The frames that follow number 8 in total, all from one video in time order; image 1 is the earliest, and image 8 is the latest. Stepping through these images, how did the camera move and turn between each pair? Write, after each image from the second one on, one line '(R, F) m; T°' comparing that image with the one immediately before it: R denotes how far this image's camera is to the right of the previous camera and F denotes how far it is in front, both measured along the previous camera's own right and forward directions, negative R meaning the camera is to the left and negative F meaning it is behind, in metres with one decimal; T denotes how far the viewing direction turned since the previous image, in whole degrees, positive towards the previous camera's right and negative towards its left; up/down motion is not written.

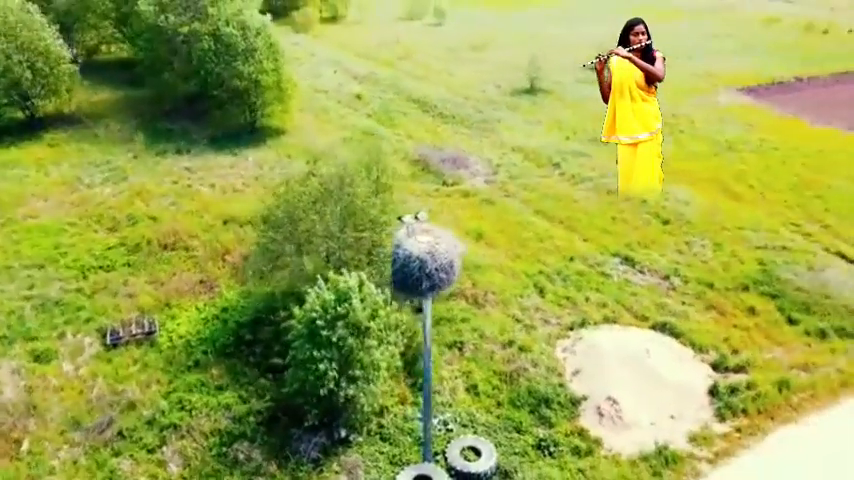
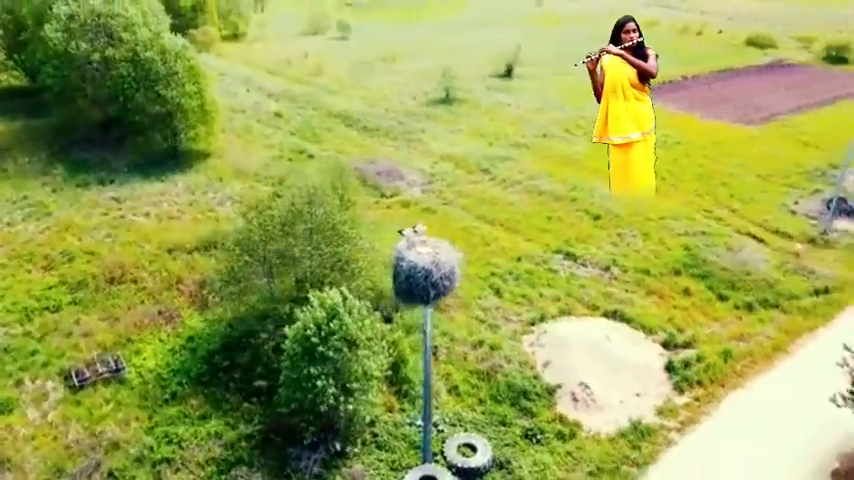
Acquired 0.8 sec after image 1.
(-1.9, -0.6) m; +8°
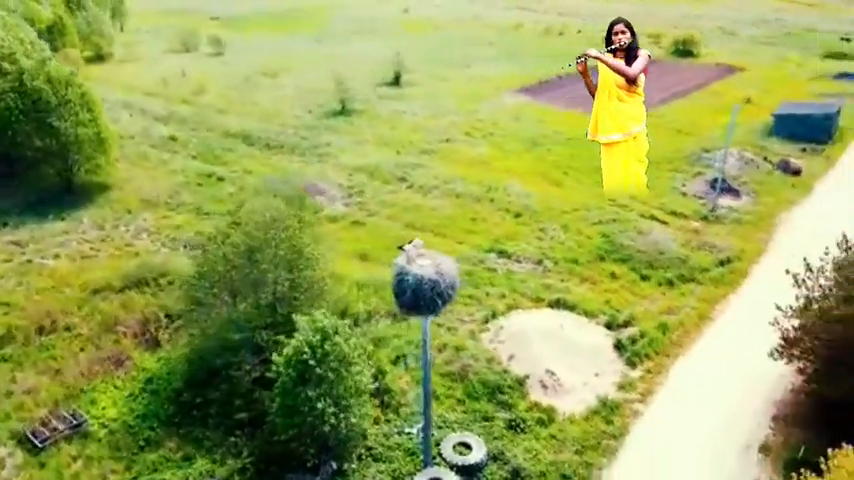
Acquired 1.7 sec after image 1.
(-2.5, -0.4) m; +11°
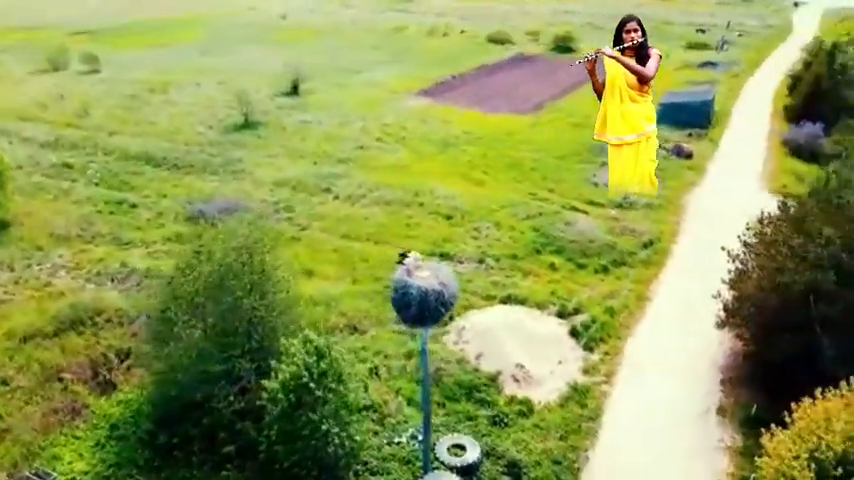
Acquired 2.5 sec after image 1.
(-2.3, -0.2) m; +10°
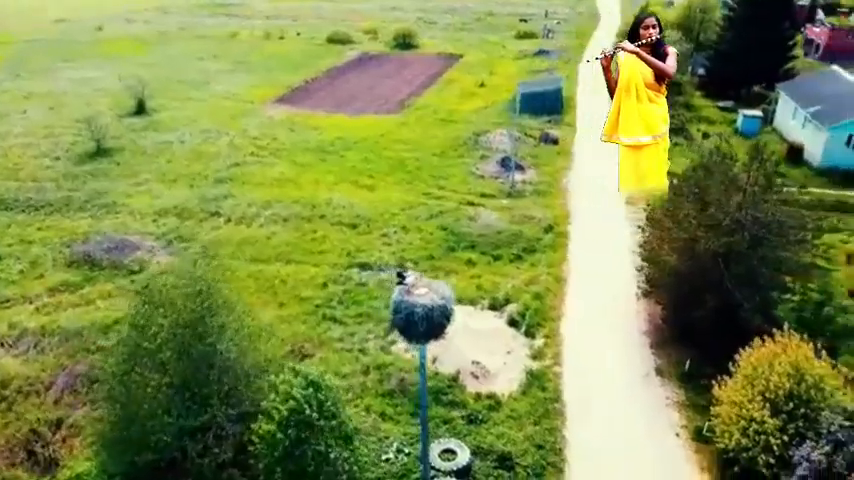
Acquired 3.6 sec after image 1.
(-3.2, +0.1) m; +14°
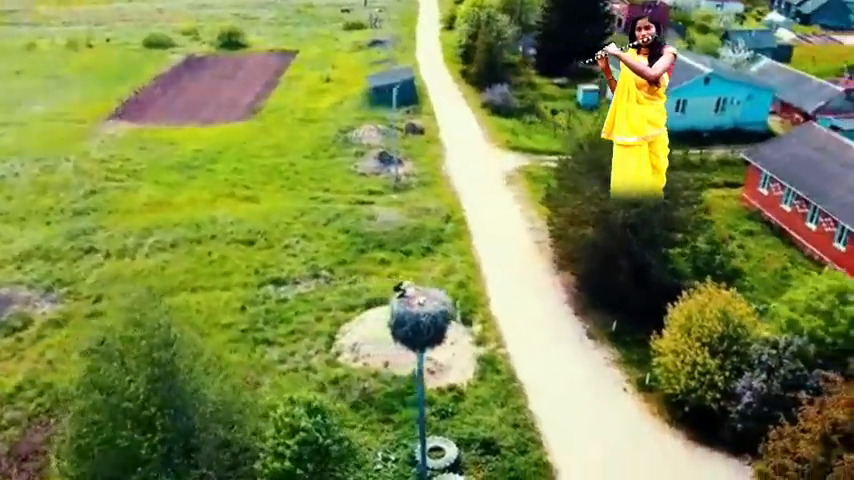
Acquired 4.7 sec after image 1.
(-3.4, +0.2) m; +14°
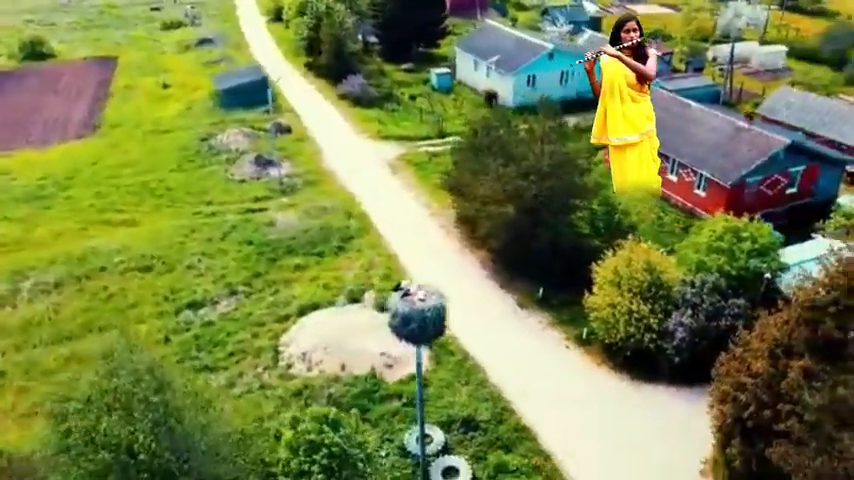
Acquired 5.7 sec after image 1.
(-3.5, -0.1) m; +14°
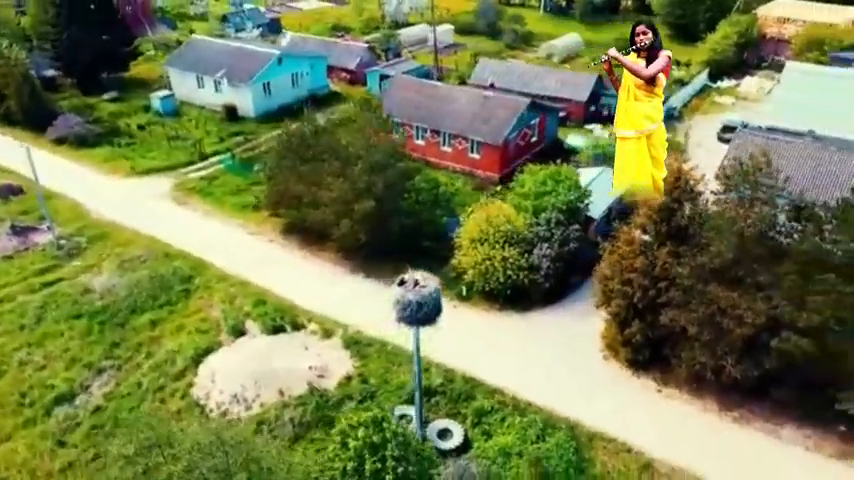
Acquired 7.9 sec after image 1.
(-7.4, -0.2) m; +27°
